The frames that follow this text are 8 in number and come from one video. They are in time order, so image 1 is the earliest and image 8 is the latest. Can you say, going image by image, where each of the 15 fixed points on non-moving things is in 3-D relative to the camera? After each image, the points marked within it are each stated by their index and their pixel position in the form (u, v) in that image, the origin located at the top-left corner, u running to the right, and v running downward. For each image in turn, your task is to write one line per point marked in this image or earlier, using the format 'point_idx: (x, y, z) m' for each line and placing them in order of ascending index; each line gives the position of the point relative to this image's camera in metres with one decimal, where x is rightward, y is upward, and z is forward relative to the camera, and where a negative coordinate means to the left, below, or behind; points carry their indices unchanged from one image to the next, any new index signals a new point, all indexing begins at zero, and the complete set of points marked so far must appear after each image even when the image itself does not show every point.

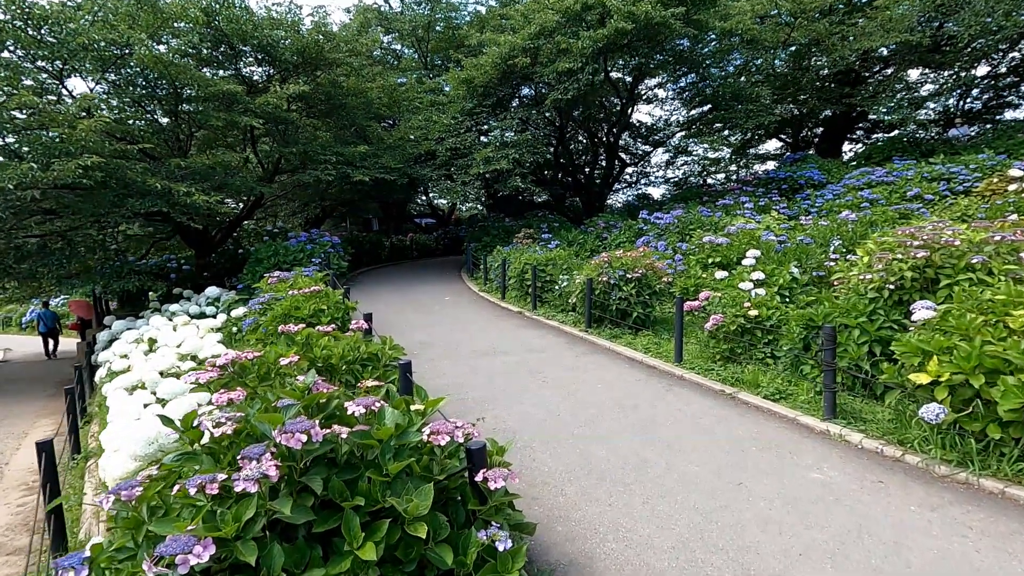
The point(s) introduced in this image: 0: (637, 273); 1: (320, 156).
0: (+1.9, +0.2, +7.9) m
1: (-5.5, +3.7, +14.7) m
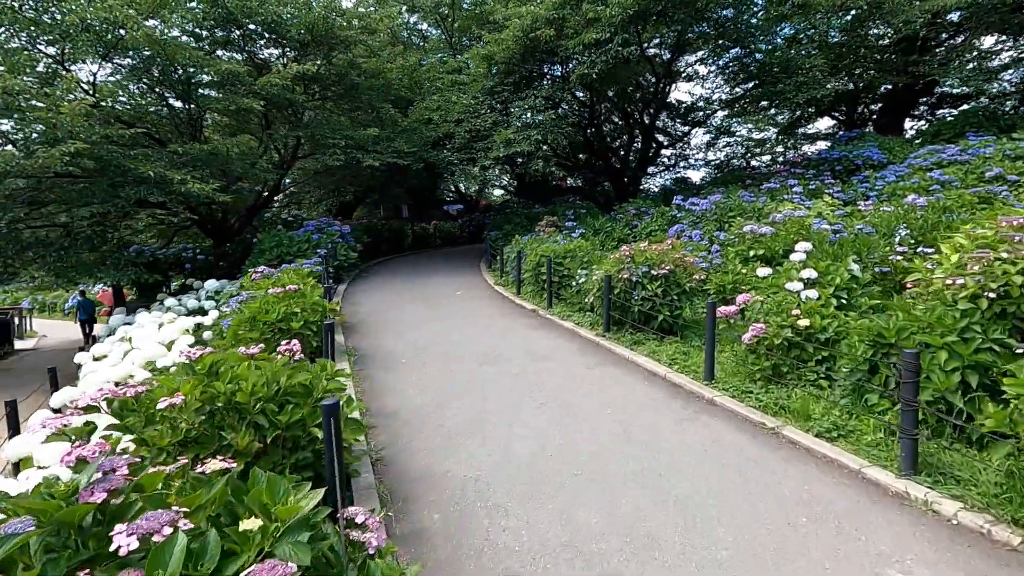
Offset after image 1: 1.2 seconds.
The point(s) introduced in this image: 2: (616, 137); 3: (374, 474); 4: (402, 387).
0: (+1.9, +0.2, +6.8) m
1: (-4.9, +3.9, +14.0) m
2: (+3.7, +5.3, +19.0) m
3: (-0.9, -1.2, +3.5) m
4: (-1.1, -1.0, +5.2) m
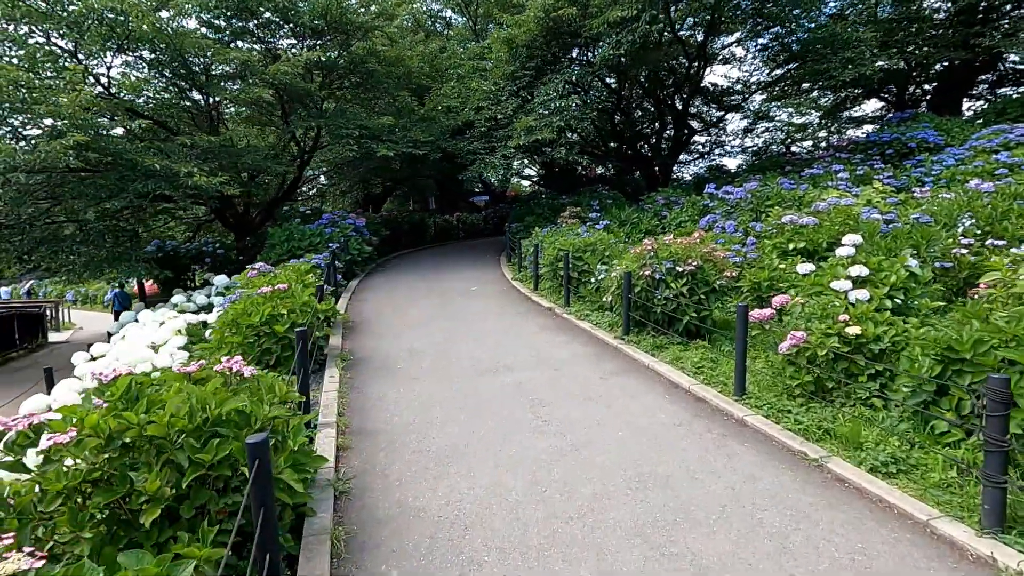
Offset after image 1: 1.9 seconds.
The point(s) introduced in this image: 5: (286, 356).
0: (+2.0, +0.3, +6.1) m
1: (-4.4, +4.1, +13.7) m
2: (+4.5, +5.6, +18.1) m
3: (-1.0, -1.2, +3.0) m
4: (-1.1, -1.0, +4.7) m
5: (-2.2, -0.7, +5.2) m
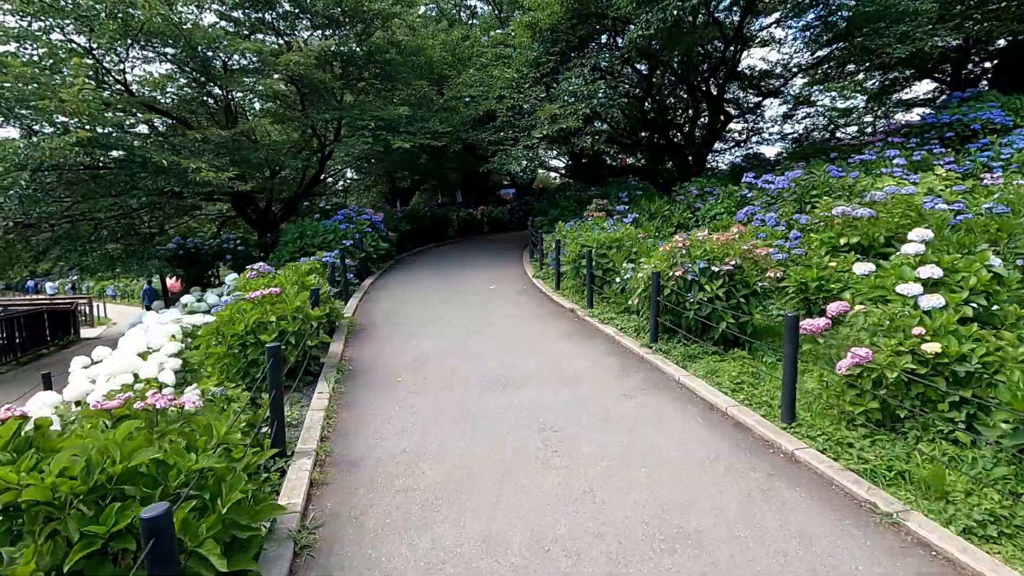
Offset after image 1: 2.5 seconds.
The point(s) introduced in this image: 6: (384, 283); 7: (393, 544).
0: (+2.2, +0.2, +5.4) m
1: (-3.8, +4.1, +13.2) m
2: (+5.3, +5.7, +17.2) m
3: (-1.0, -1.3, +2.4) m
4: (-1.0, -1.0, +4.2) m
5: (-2.1, -0.7, +4.7) m
6: (-2.4, +0.1, +10.2) m
7: (-0.6, -1.3, +2.7) m
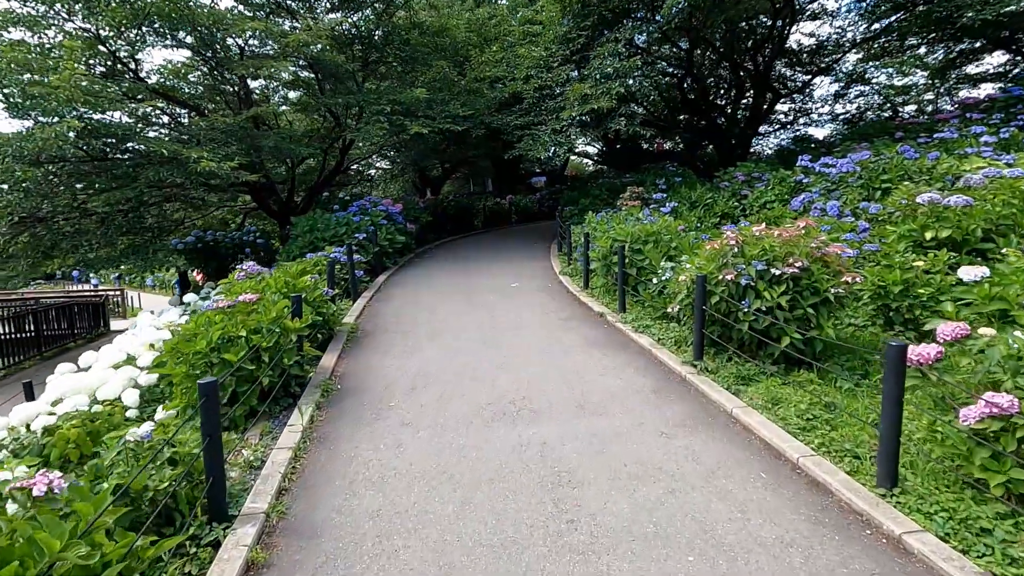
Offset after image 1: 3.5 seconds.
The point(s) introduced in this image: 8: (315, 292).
0: (+2.3, +0.2, +4.4) m
1: (-3.2, +4.3, +12.5) m
2: (+6.2, +5.9, +15.8) m
3: (-1.1, -1.4, +1.7) m
4: (-1.0, -1.1, +3.4) m
5: (-2.0, -0.8, +4.0) m
6: (-2.0, +0.1, +9.5) m
7: (-0.6, -1.4, +1.9) m
8: (-2.1, -0.1, +5.6) m
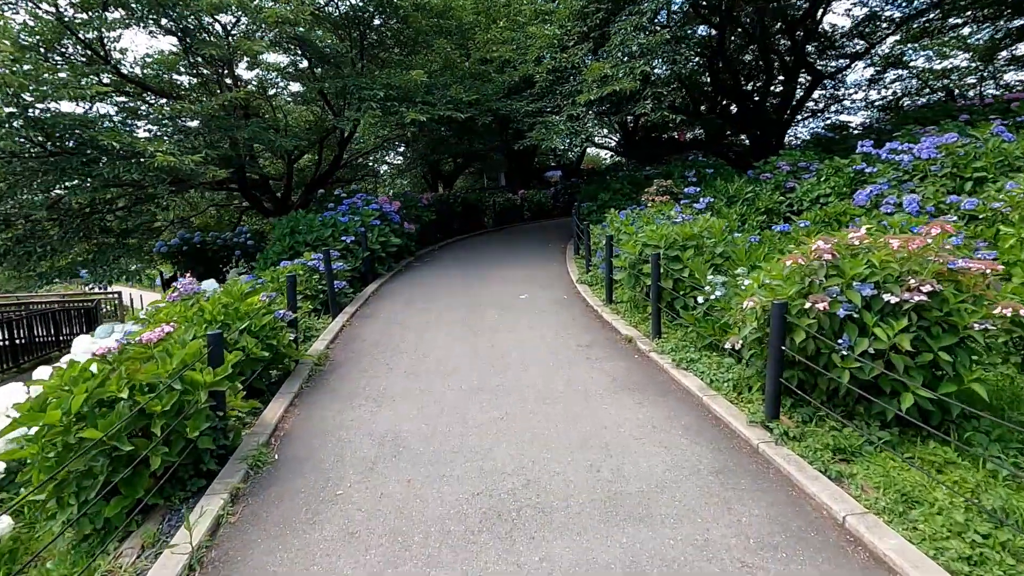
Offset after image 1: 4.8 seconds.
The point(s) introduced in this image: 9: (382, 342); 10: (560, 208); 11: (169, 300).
0: (+2.3, 0.0, +3.0) m
1: (-3.0, +4.1, +11.3) m
2: (+6.5, +5.8, +14.3) m
3: (-1.2, -1.7, +0.4) m
4: (-1.0, -1.3, +2.1) m
5: (-2.0, -1.0, +2.8) m
6: (-1.9, 0.0, +8.2) m
7: (-0.7, -1.7, +0.7) m
8: (-2.1, -0.3, +4.4) m
9: (-1.4, -0.6, +5.8) m
10: (+1.7, +2.9, +19.0) m
11: (-2.9, -0.1, +4.6) m
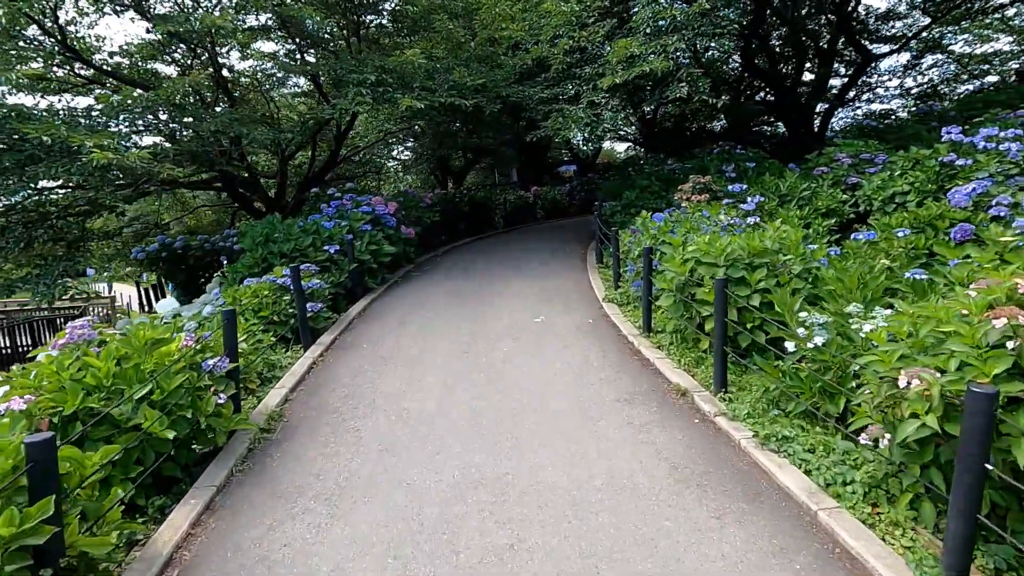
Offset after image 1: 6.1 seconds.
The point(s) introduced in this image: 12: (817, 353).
0: (+2.3, -0.3, +1.7) m
1: (-2.7, +3.9, +10.0) m
2: (+6.8, +5.6, +12.7) m
3: (-1.2, -2.0, -0.9) m
4: (-0.9, -1.6, +0.8) m
5: (-2.0, -1.3, +1.5) m
6: (-1.7, -0.3, +6.9) m
7: (-0.7, -2.0, -0.6) m
8: (-2.0, -0.5, +3.1) m
9: (-1.3, -0.8, +4.5) m
10: (+2.1, +2.7, +17.6) m
11: (-2.8, -0.4, +3.3) m
12: (+1.8, -0.4, +3.2) m
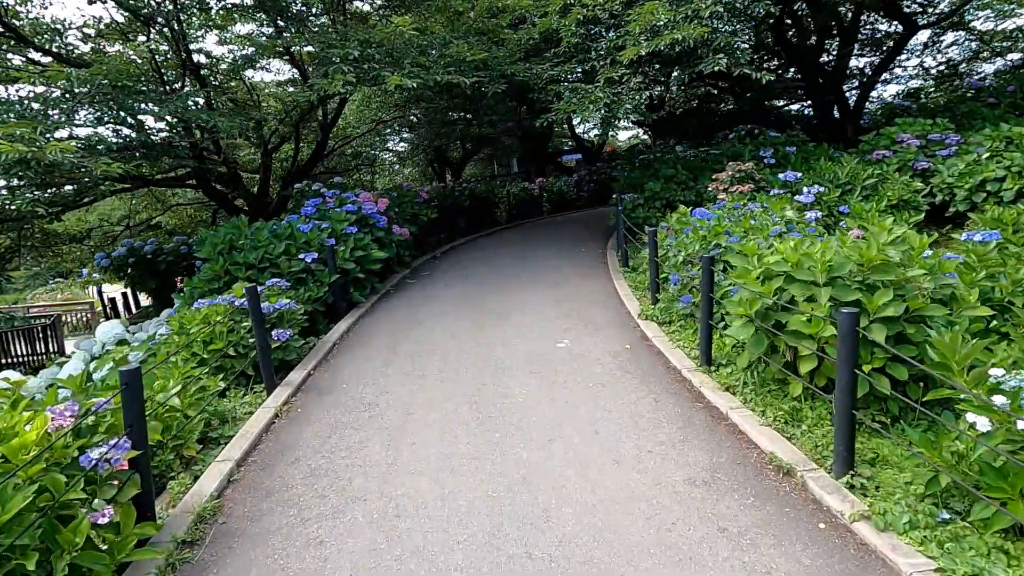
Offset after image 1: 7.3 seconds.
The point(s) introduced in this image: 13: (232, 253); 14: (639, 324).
0: (+2.5, -0.5, +0.5) m
1: (-2.7, +3.8, +8.7) m
2: (+6.9, +5.7, +11.4) m
3: (-1.0, -2.3, -2.0) m
4: (-0.8, -1.9, -0.3) m
5: (-1.8, -1.6, +0.3) m
6: (-1.5, -0.5, +5.7) m
7: (-0.5, -2.2, -1.8) m
8: (-1.8, -0.8, +1.9) m
9: (-1.1, -1.0, +3.3) m
10: (+2.2, +2.8, +16.4) m
11: (-2.7, -0.6, +2.1) m
12: (+2.0, -0.6, +2.0) m
13: (-3.1, +0.4, +6.0) m
14: (+1.3, -0.3, +5.2) m
